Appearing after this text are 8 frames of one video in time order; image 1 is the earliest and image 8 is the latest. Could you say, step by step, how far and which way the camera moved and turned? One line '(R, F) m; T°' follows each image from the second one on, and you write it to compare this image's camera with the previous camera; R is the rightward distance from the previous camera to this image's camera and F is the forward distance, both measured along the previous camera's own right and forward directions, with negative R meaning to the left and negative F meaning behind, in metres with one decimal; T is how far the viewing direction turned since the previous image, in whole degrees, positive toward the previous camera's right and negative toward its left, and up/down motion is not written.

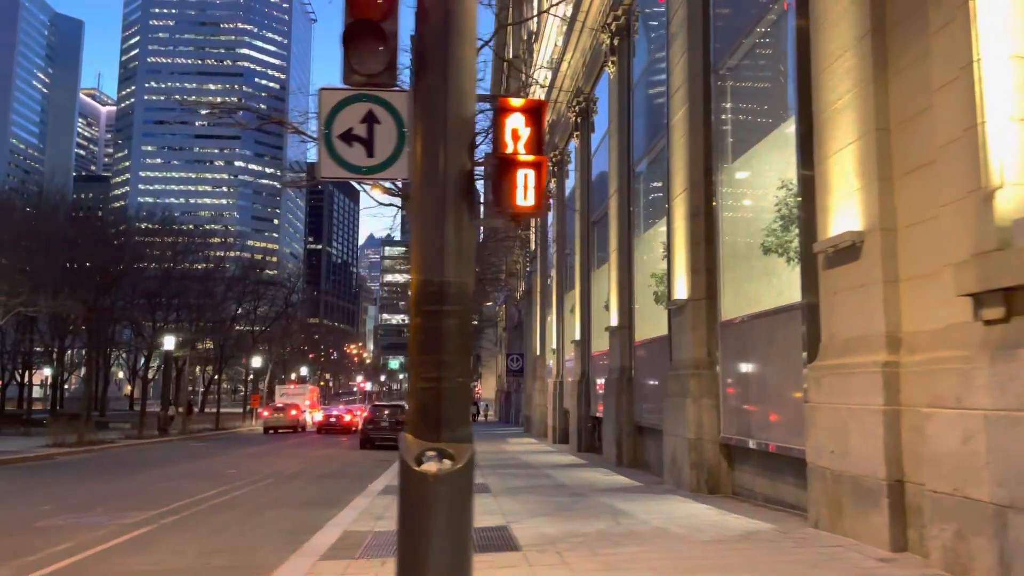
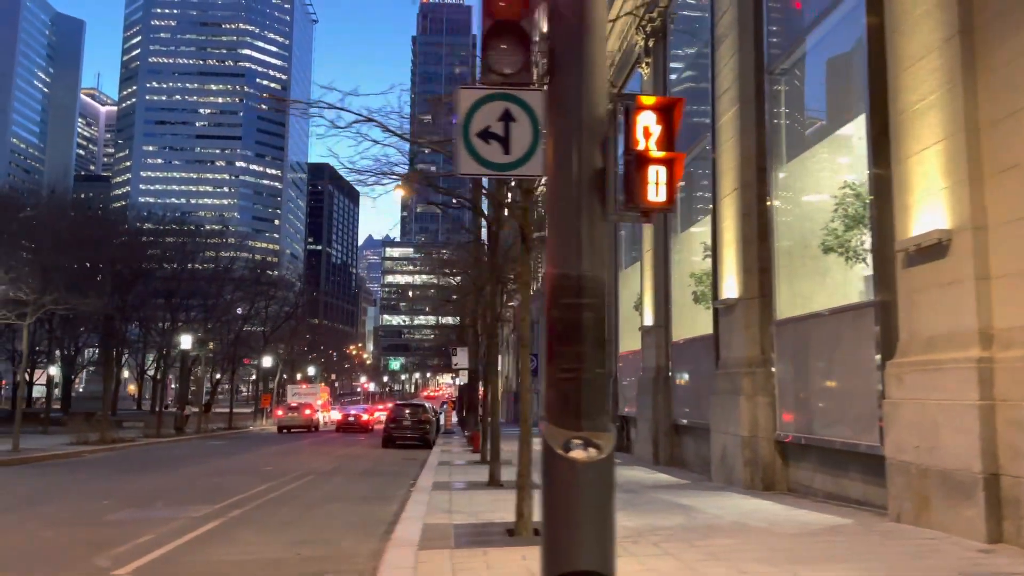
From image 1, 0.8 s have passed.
(-1.0, -0.1) m; 0°
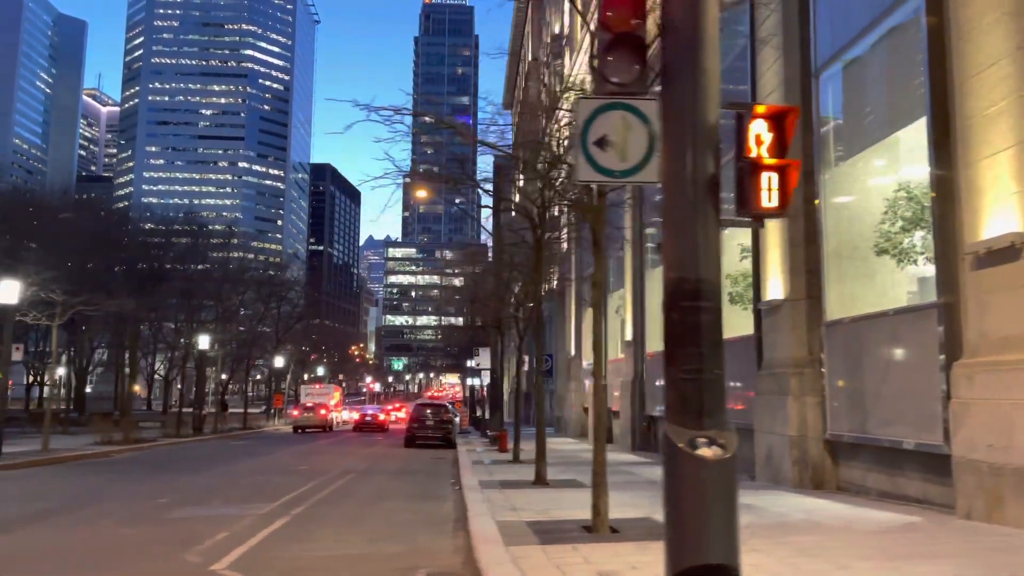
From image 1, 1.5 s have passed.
(-0.9, -0.2) m; 0°
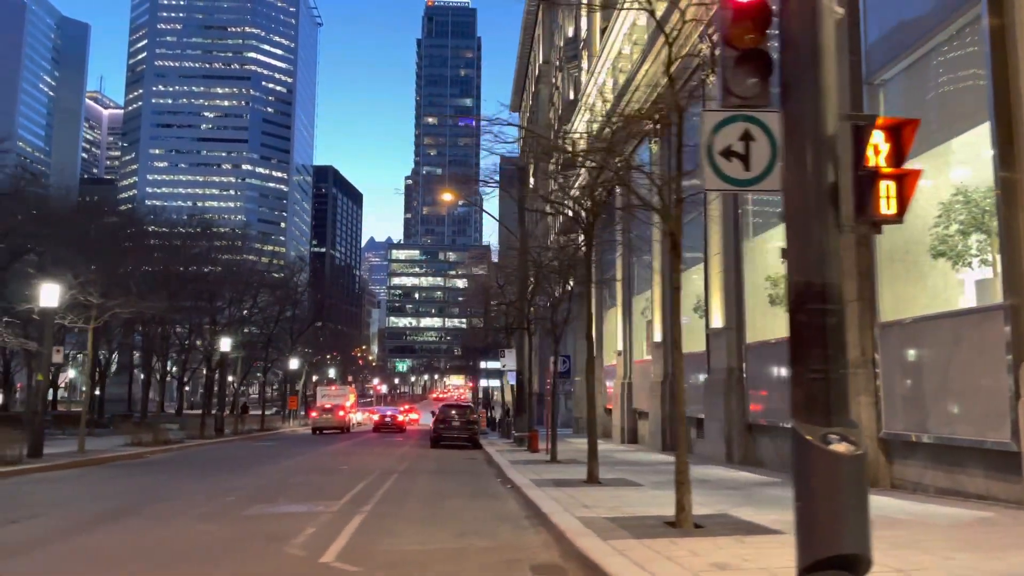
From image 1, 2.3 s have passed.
(-1.0, -0.3) m; 0°
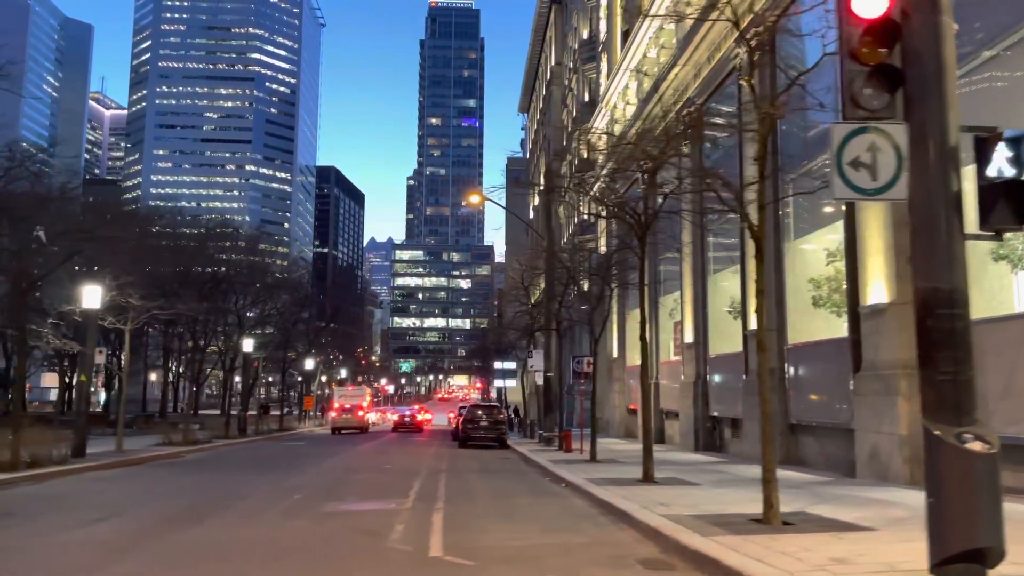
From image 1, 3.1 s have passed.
(-1.1, -0.2) m; 0°
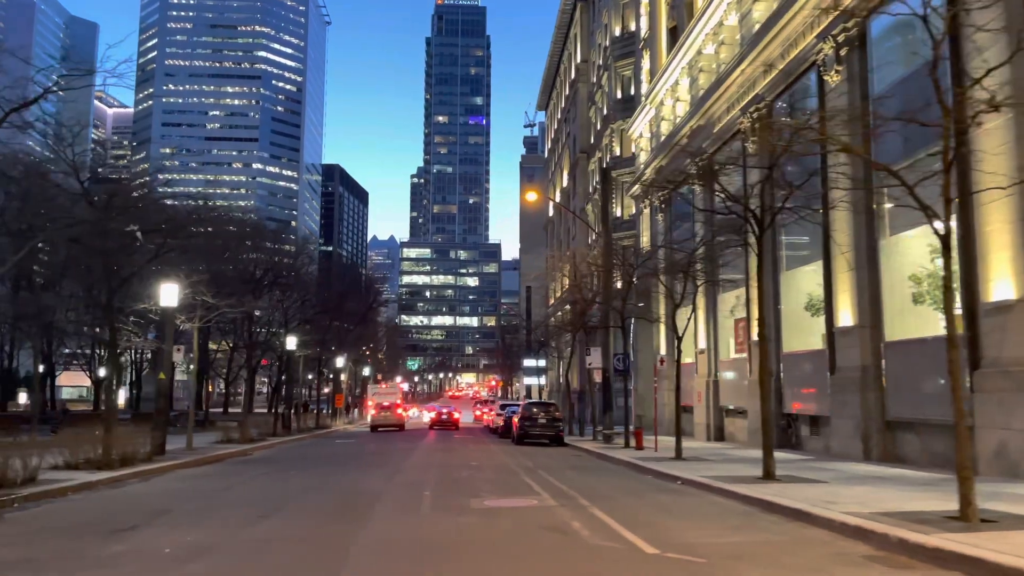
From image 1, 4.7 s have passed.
(-2.3, 0.0) m; 0°
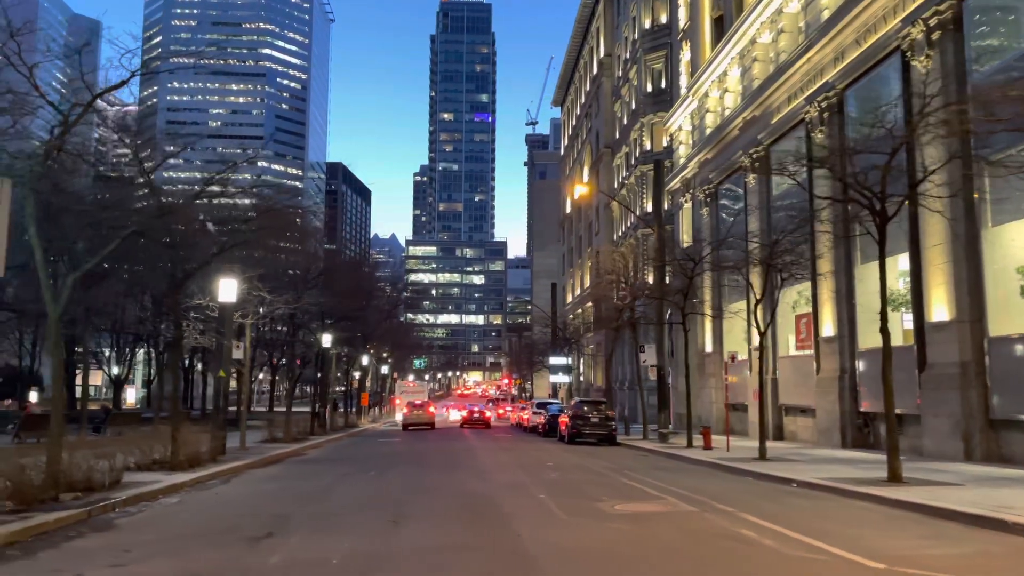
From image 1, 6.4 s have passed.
(-2.1, +0.7) m; 0°
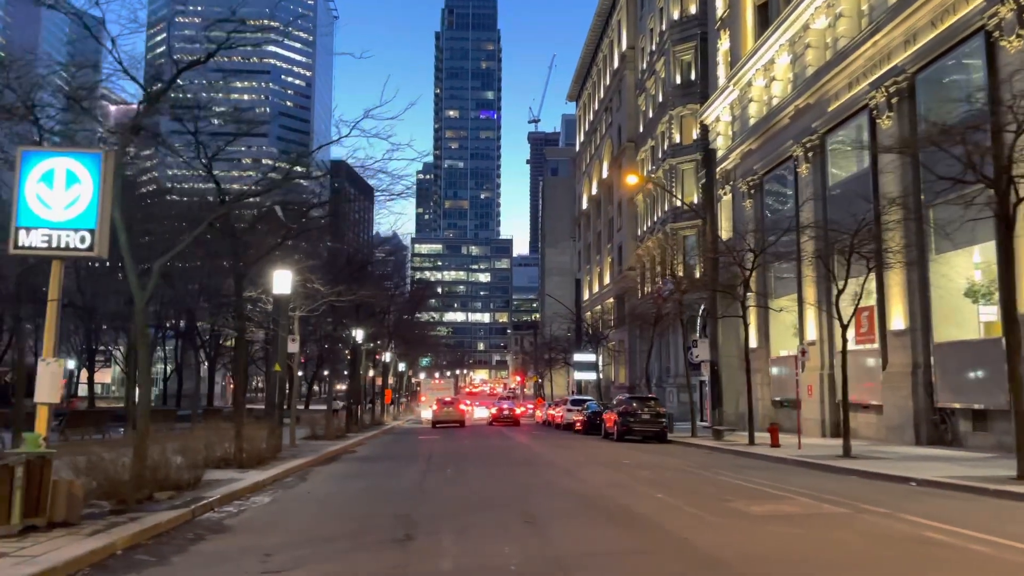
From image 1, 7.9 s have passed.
(-1.9, +0.8) m; 0°
